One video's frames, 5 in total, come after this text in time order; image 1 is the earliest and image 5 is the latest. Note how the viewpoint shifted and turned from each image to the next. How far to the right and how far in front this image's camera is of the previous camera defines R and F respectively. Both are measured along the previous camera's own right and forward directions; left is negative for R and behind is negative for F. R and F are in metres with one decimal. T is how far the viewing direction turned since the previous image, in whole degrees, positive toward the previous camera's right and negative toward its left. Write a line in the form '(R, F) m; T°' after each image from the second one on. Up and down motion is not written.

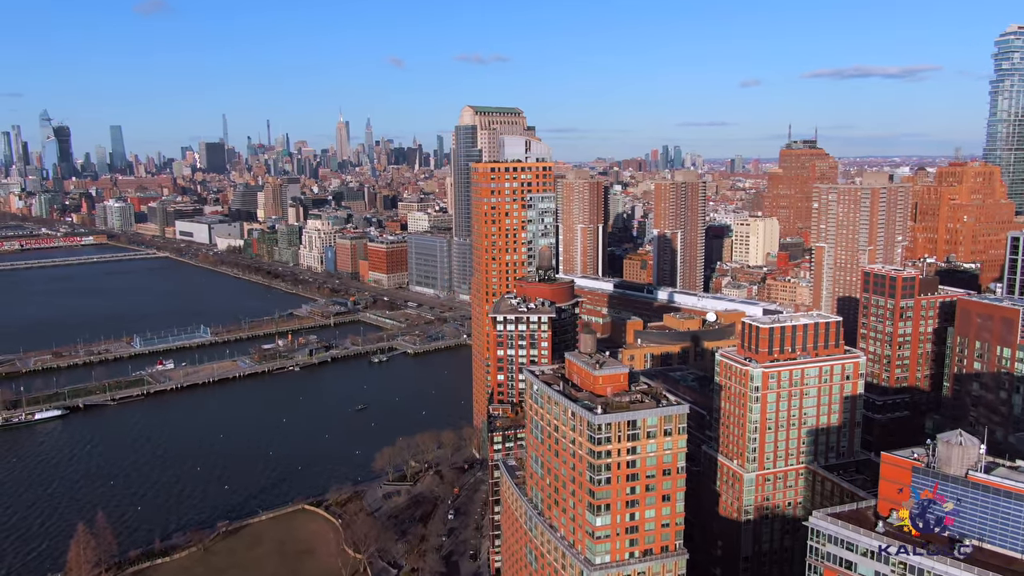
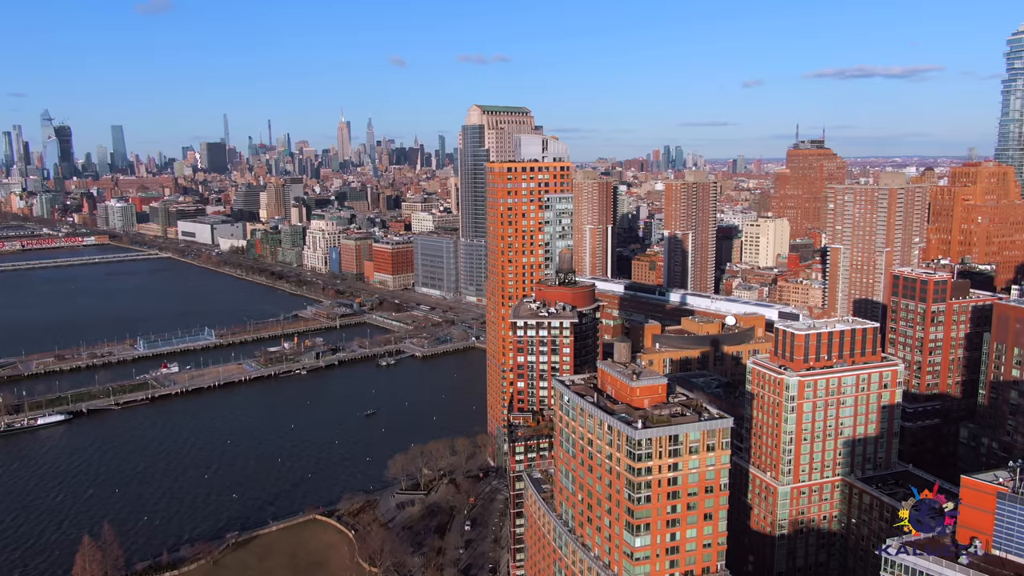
(-1.0, +1.4) m; 0°
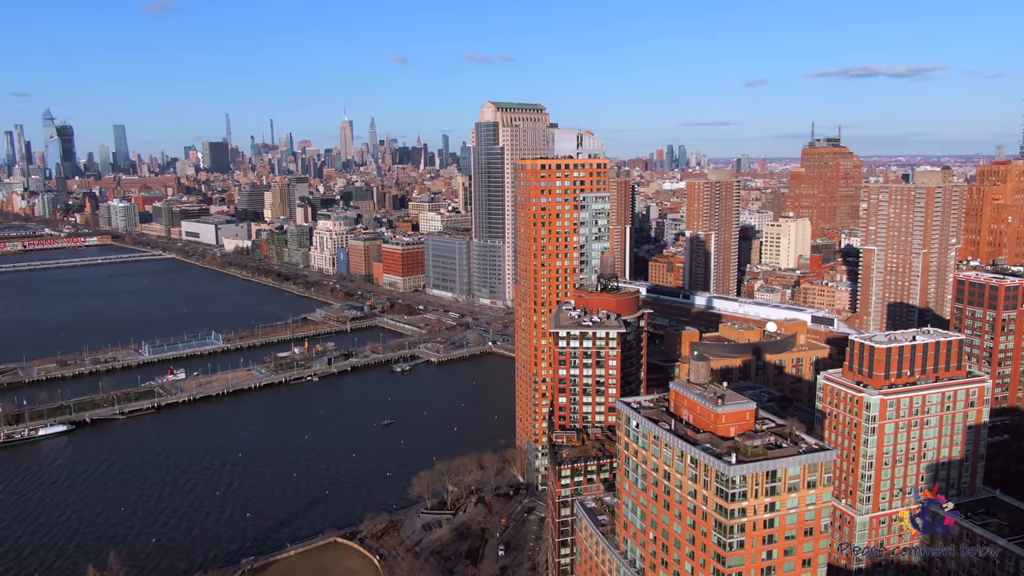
(-1.9, +3.2) m; 0°
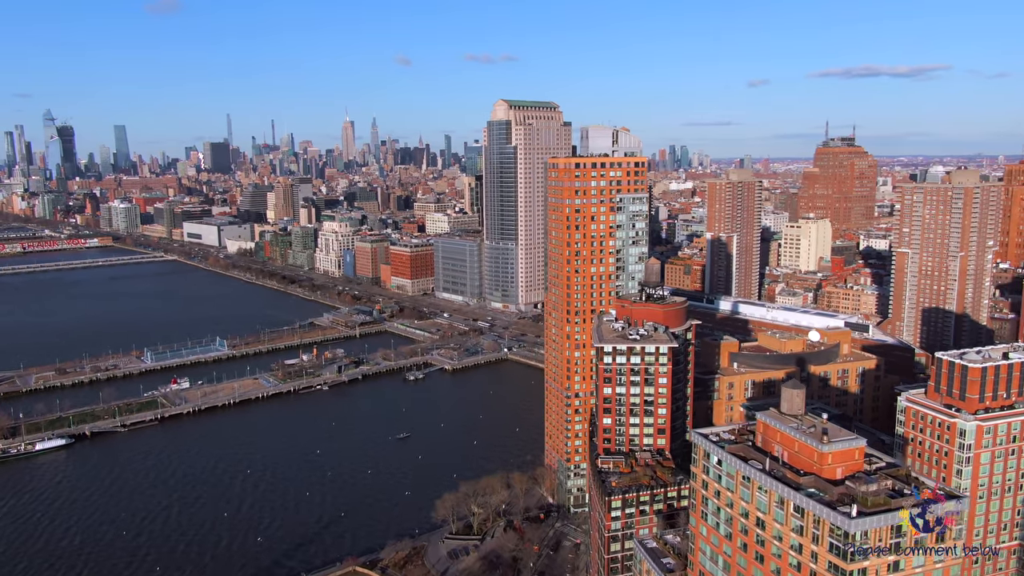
(-1.7, +3.3) m; 0°
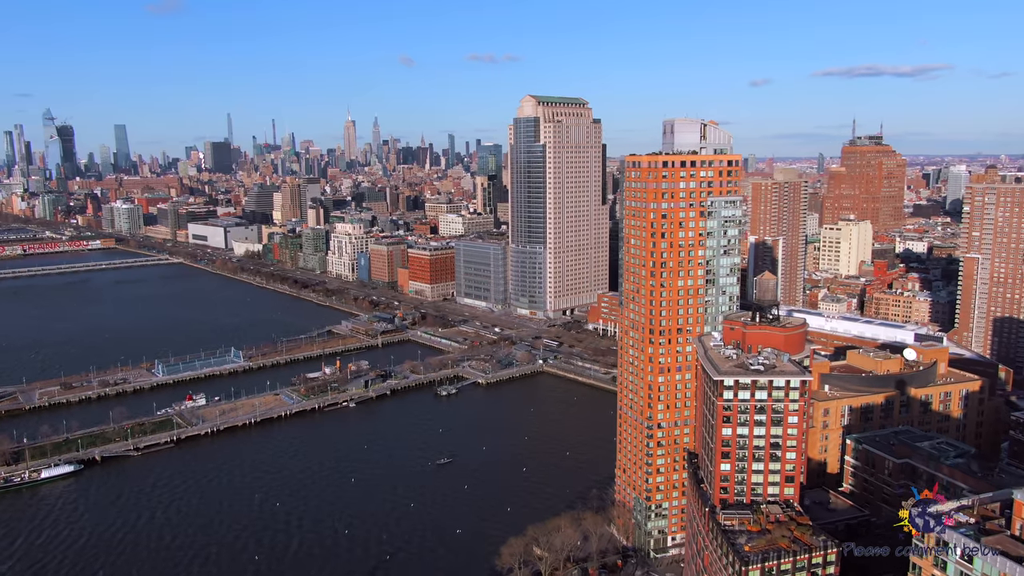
(-3.7, +5.3) m; 0°
